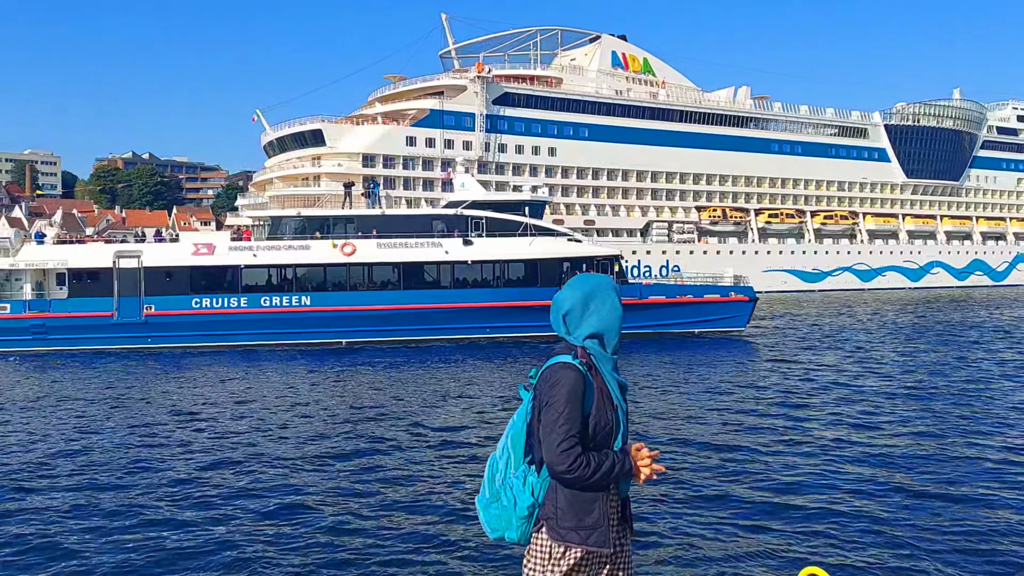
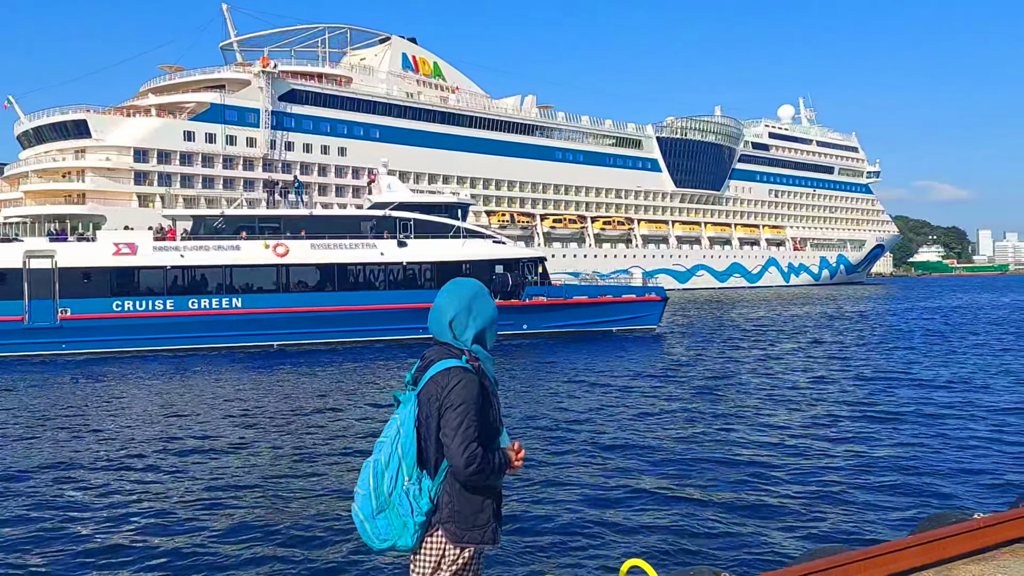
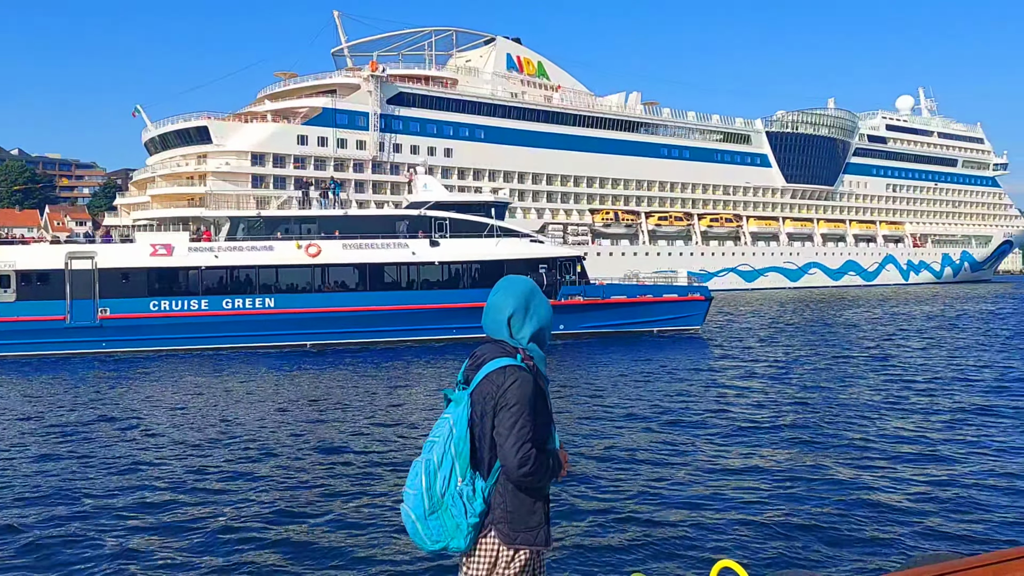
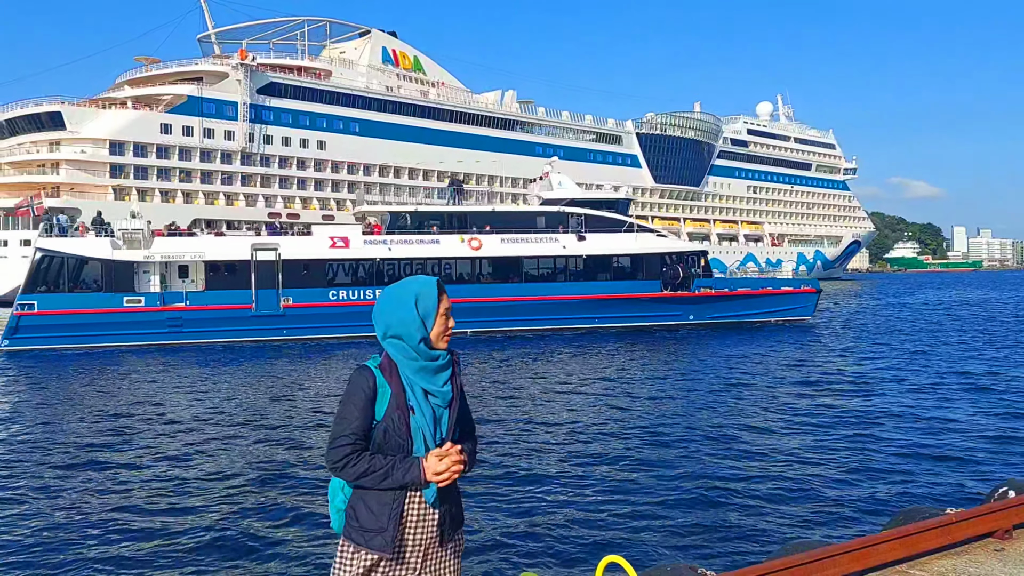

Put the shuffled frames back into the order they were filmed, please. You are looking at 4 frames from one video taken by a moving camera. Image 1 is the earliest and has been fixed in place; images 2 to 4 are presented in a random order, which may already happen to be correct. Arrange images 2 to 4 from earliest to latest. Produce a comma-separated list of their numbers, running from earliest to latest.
3, 2, 4
